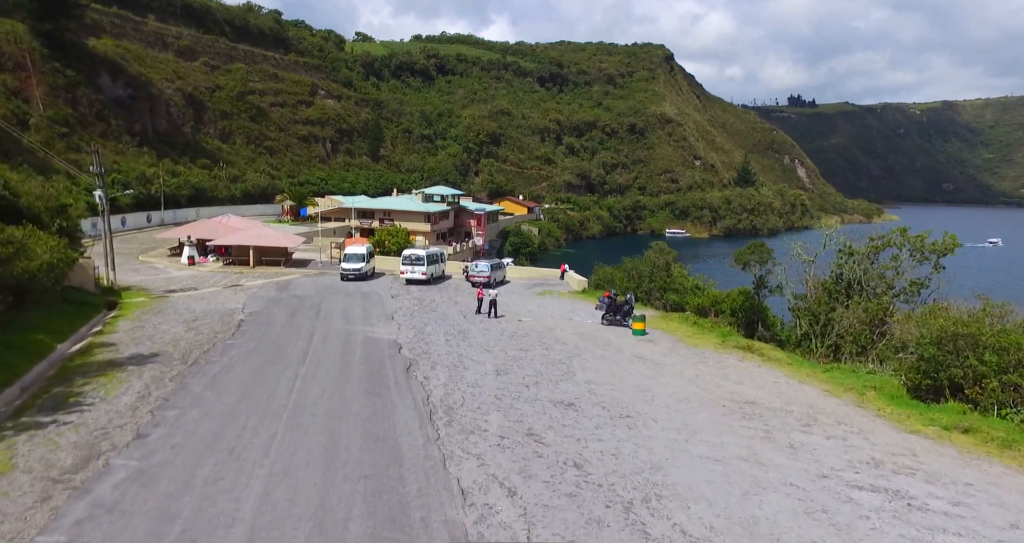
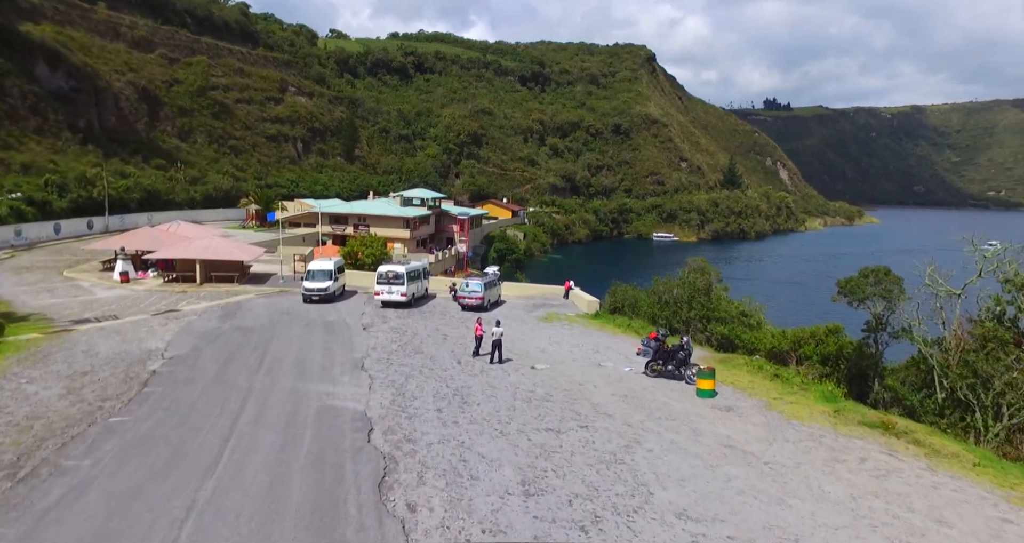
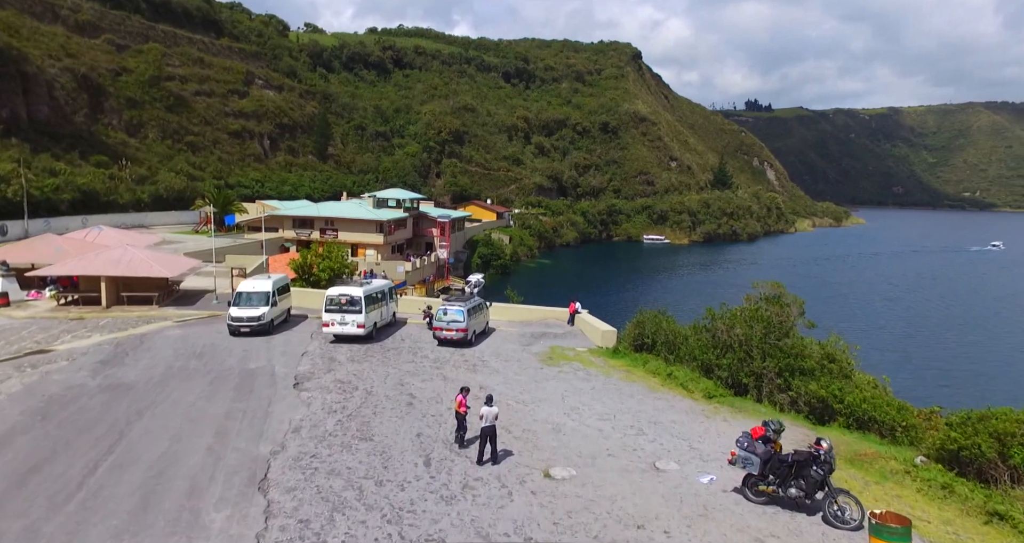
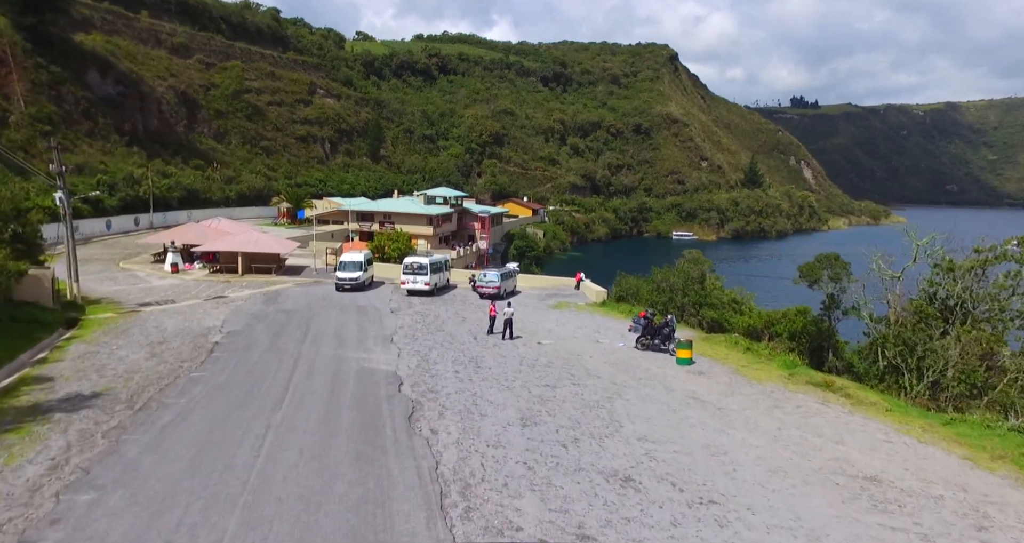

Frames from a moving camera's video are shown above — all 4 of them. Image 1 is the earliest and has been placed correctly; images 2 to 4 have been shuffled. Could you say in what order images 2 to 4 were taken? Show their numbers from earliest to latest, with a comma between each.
4, 2, 3
